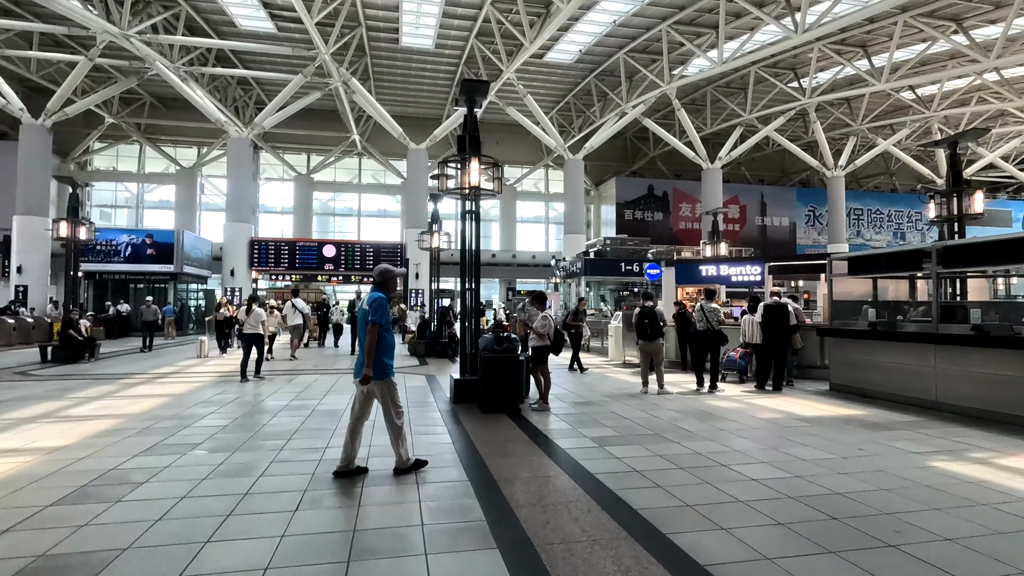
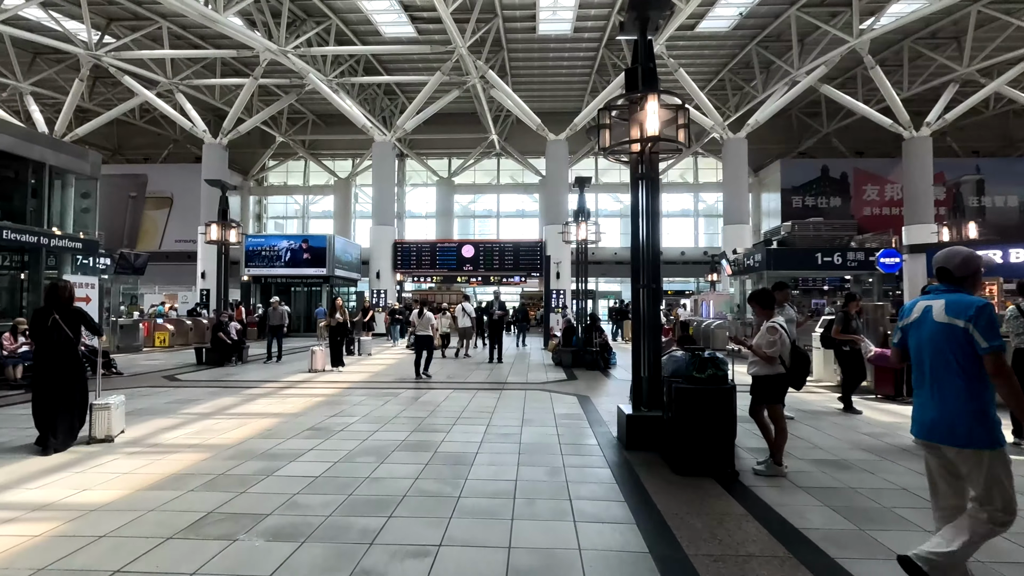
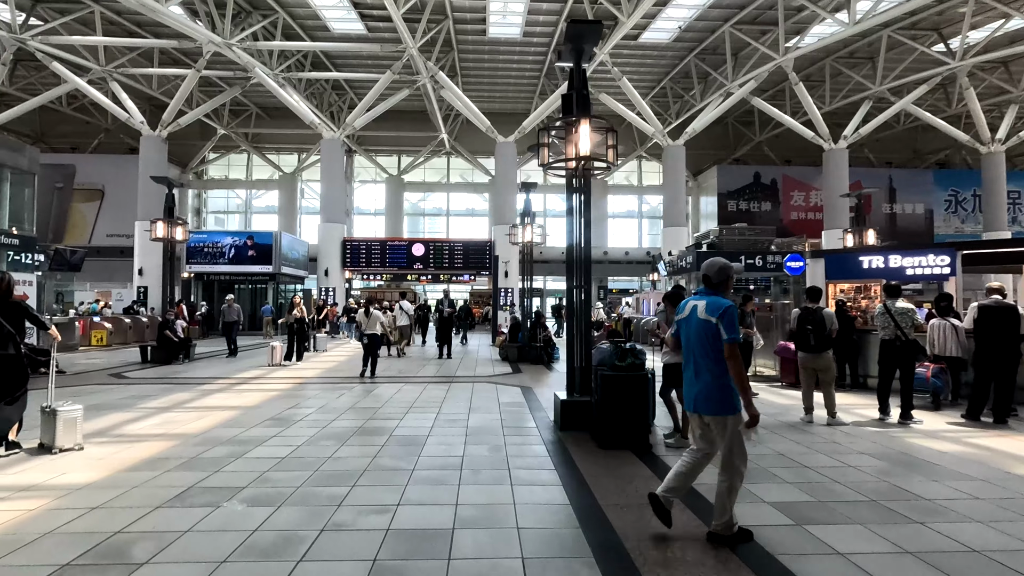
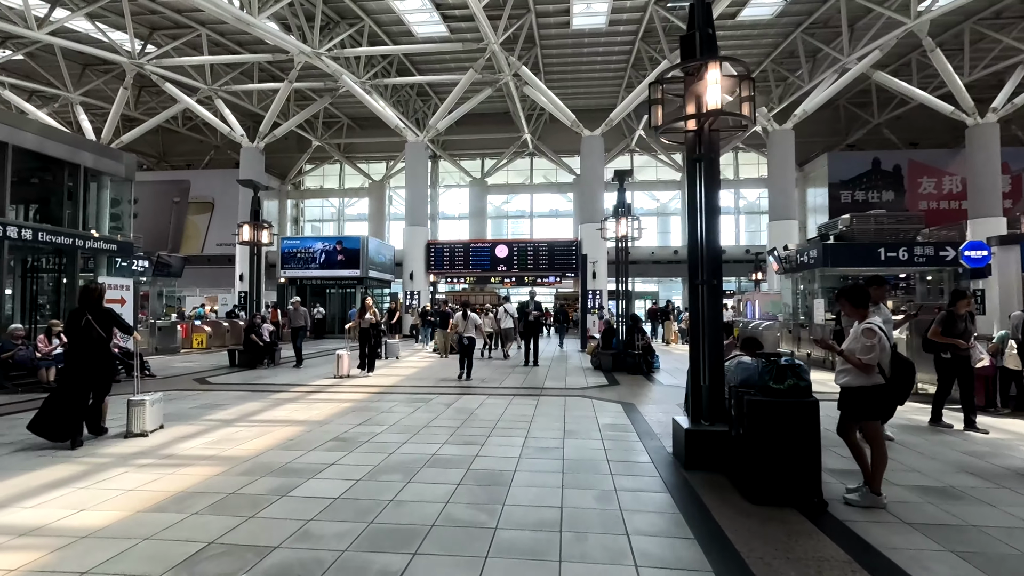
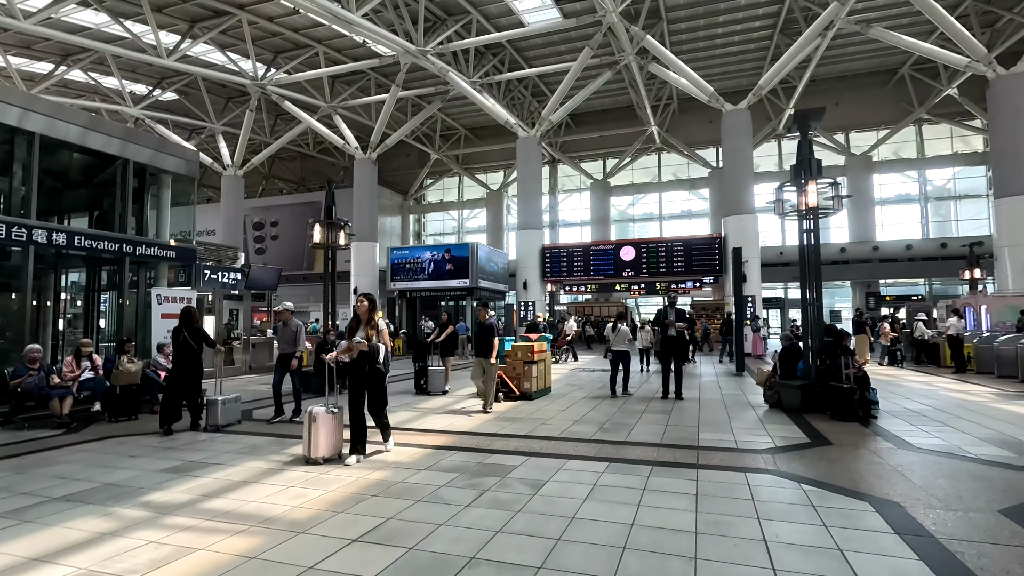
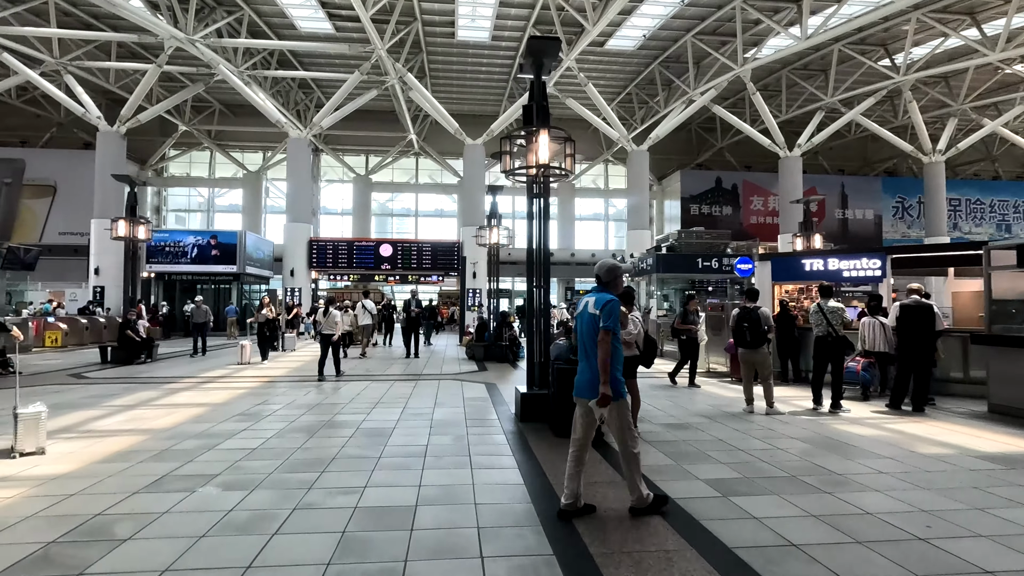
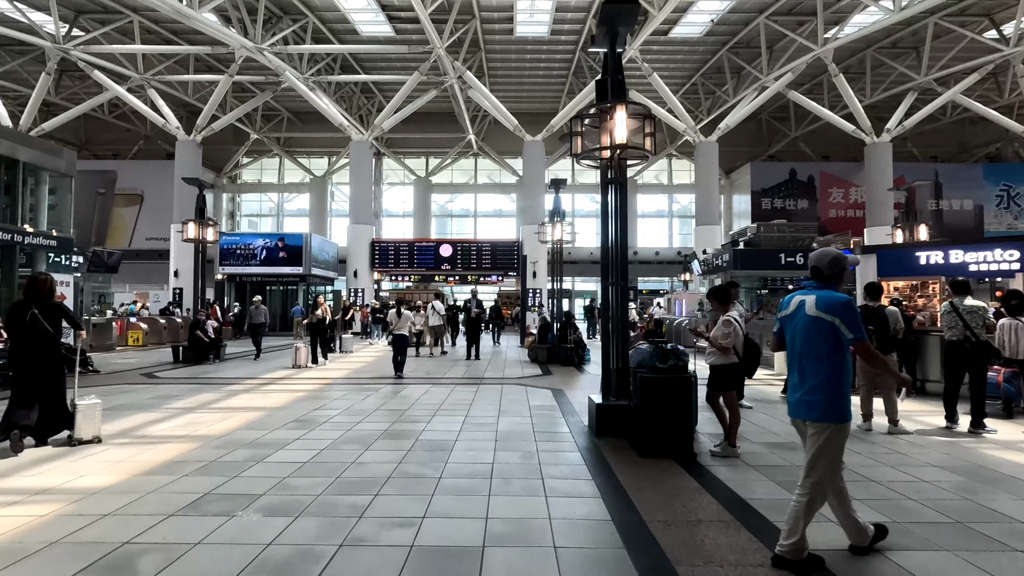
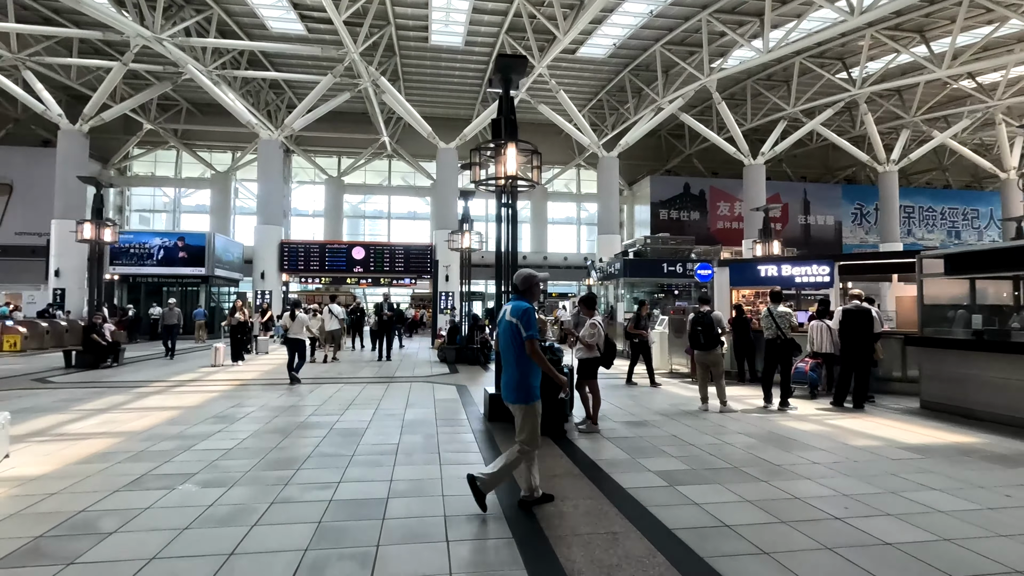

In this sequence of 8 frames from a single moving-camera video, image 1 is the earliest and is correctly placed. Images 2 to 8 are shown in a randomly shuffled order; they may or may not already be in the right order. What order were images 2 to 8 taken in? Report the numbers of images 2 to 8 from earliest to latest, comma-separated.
8, 6, 3, 7, 2, 4, 5
